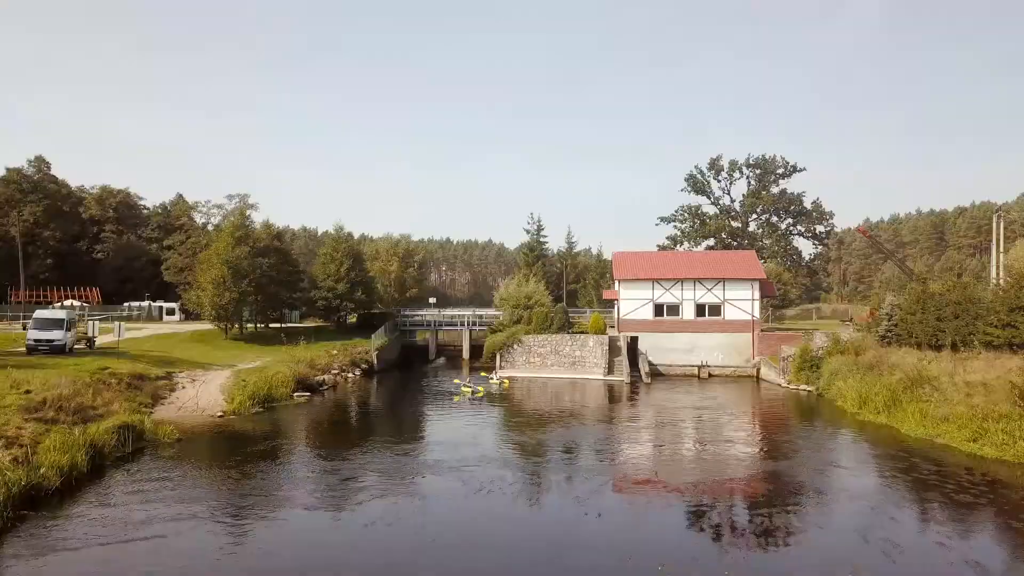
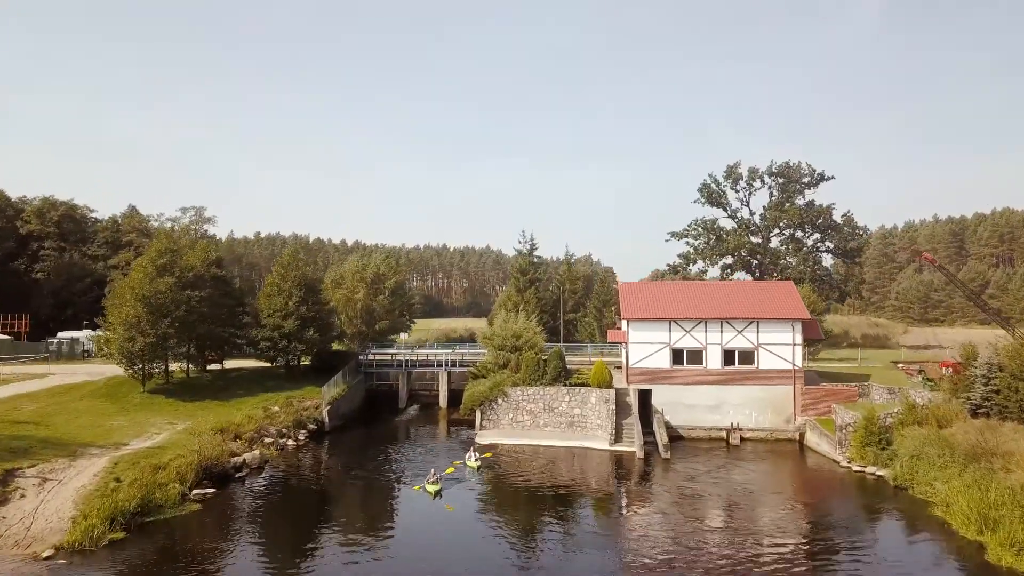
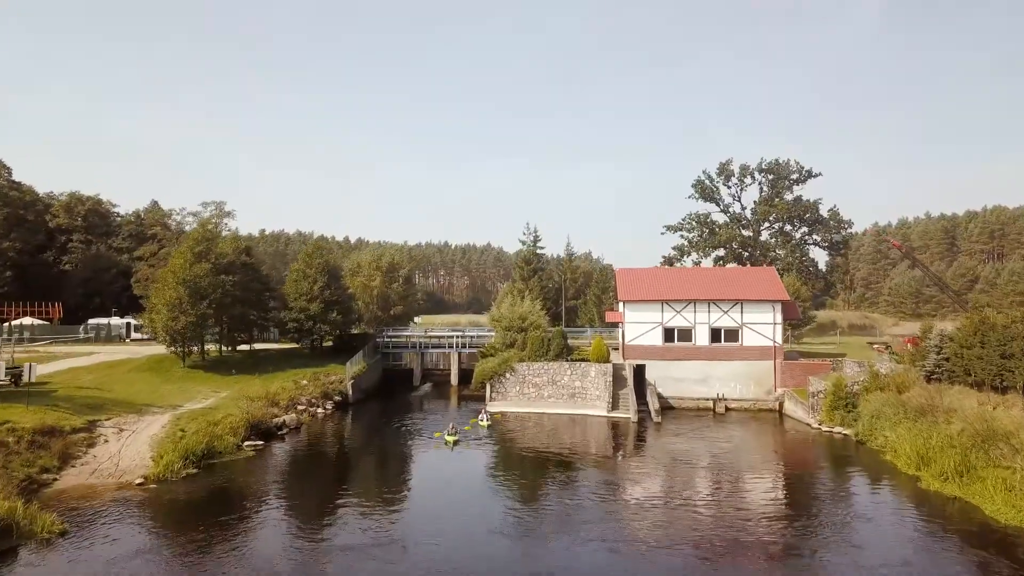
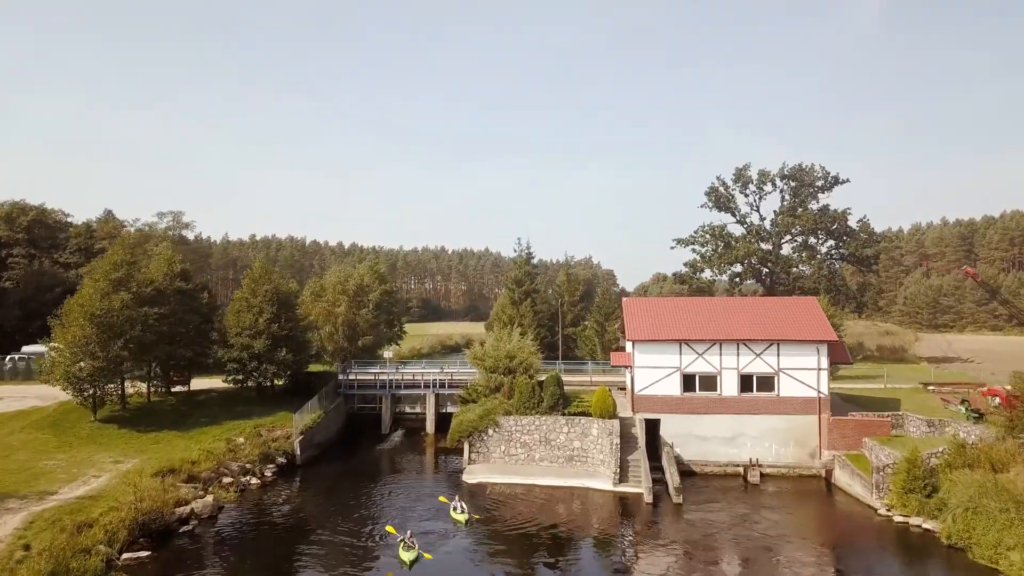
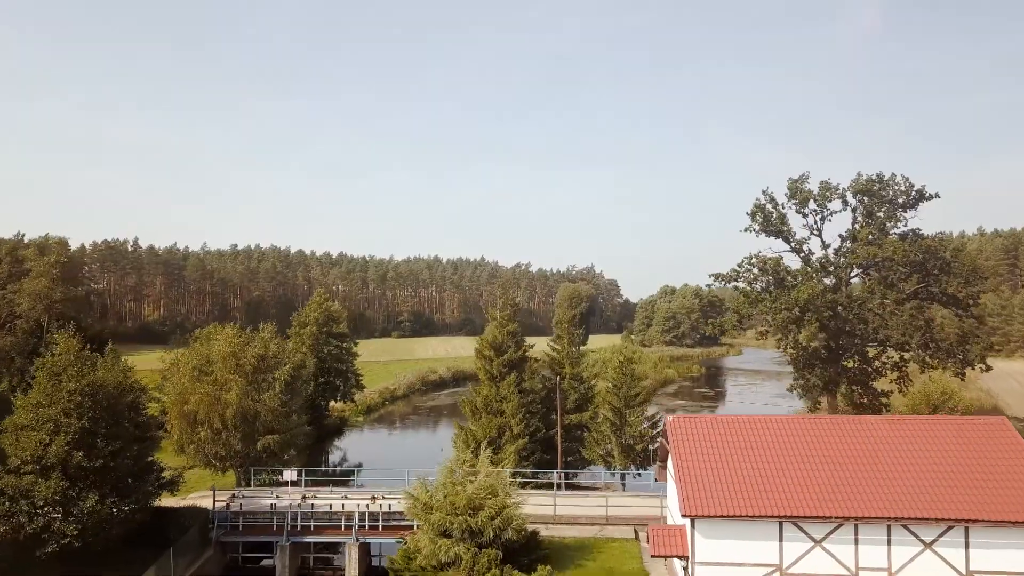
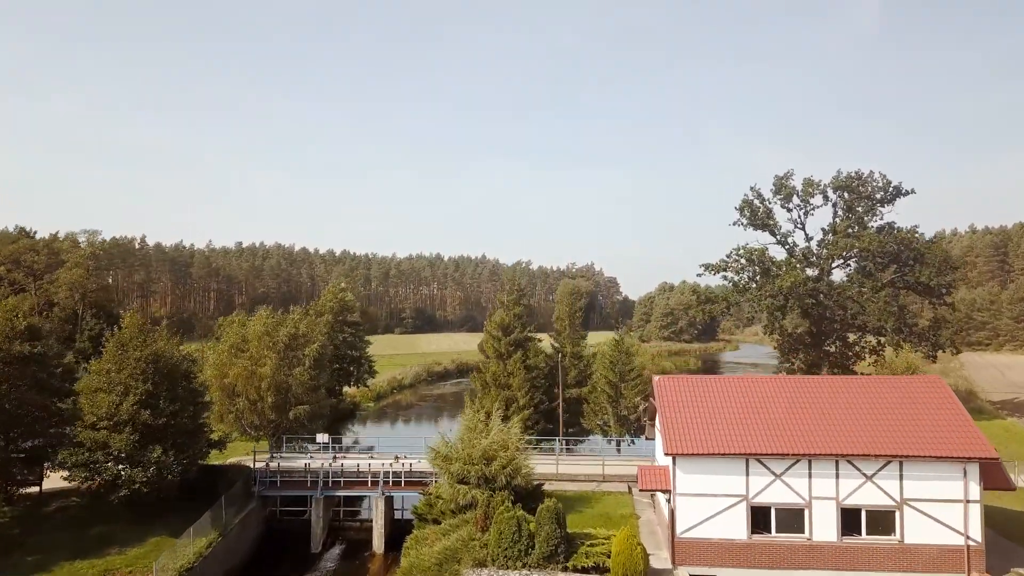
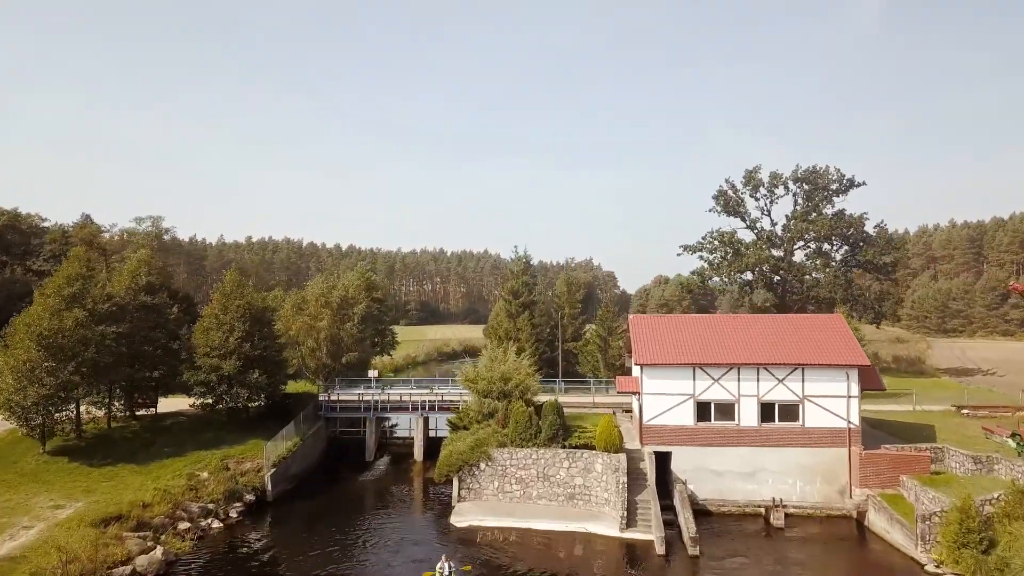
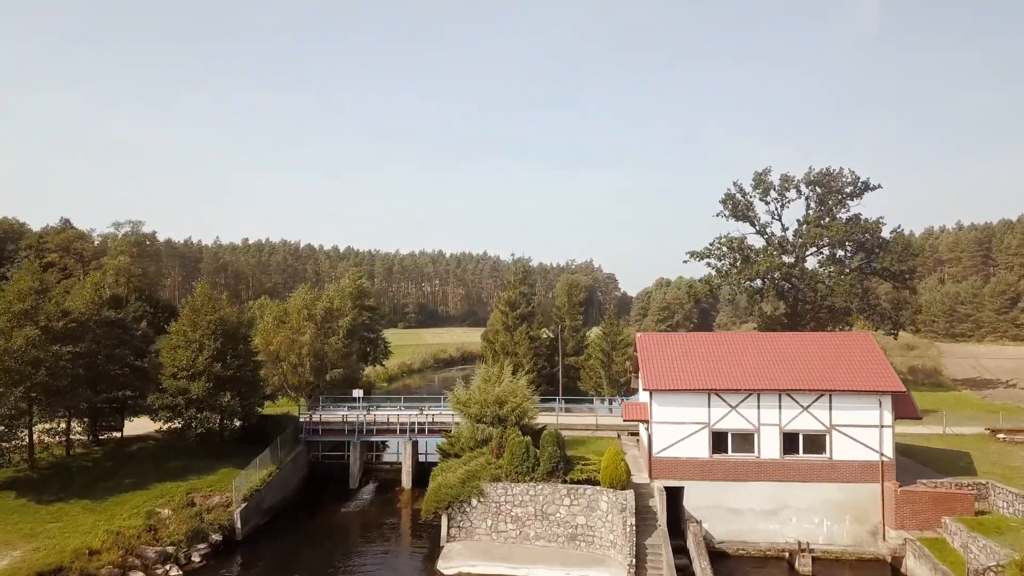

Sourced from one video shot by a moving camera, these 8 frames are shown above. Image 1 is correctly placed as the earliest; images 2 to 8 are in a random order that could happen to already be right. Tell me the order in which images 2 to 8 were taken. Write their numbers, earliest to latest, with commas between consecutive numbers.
3, 2, 4, 7, 8, 6, 5
